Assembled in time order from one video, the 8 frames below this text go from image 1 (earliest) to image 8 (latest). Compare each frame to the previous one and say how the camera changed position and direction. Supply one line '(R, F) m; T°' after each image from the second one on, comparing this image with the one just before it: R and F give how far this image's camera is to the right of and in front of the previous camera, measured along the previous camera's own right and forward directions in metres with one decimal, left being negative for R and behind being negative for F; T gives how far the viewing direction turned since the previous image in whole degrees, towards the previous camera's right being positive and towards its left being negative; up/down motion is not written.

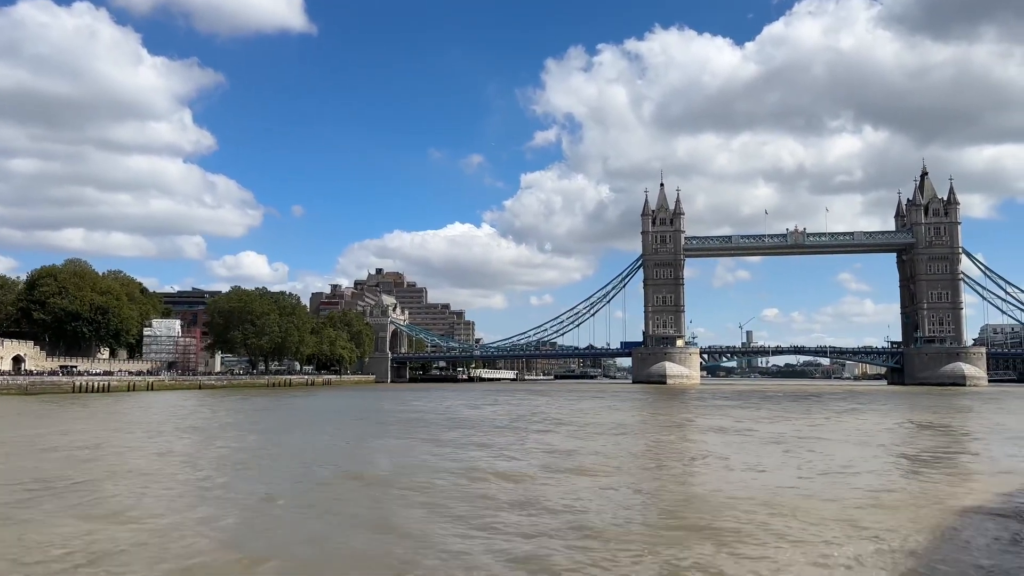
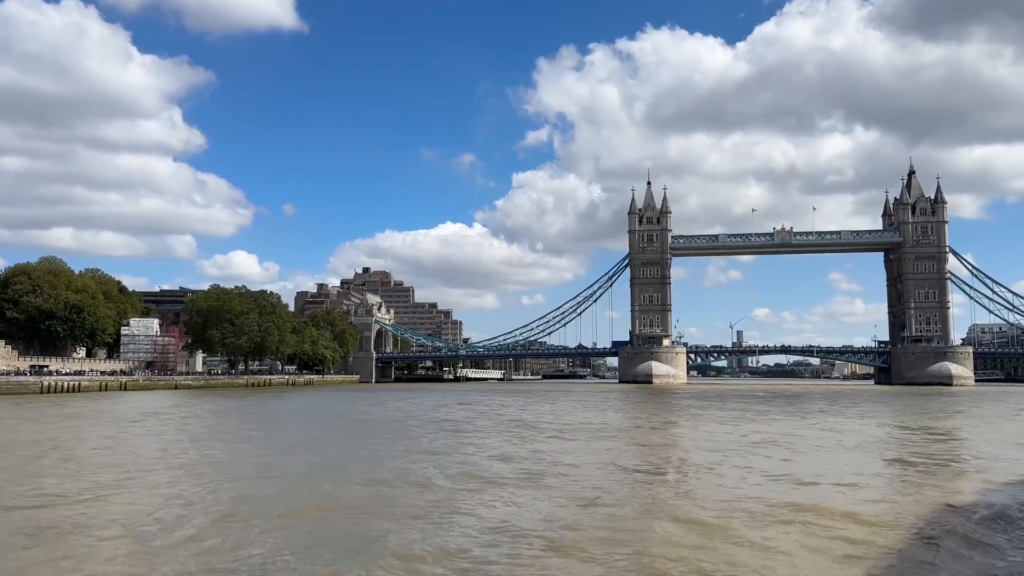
(+0.7, +0.7) m; +1°
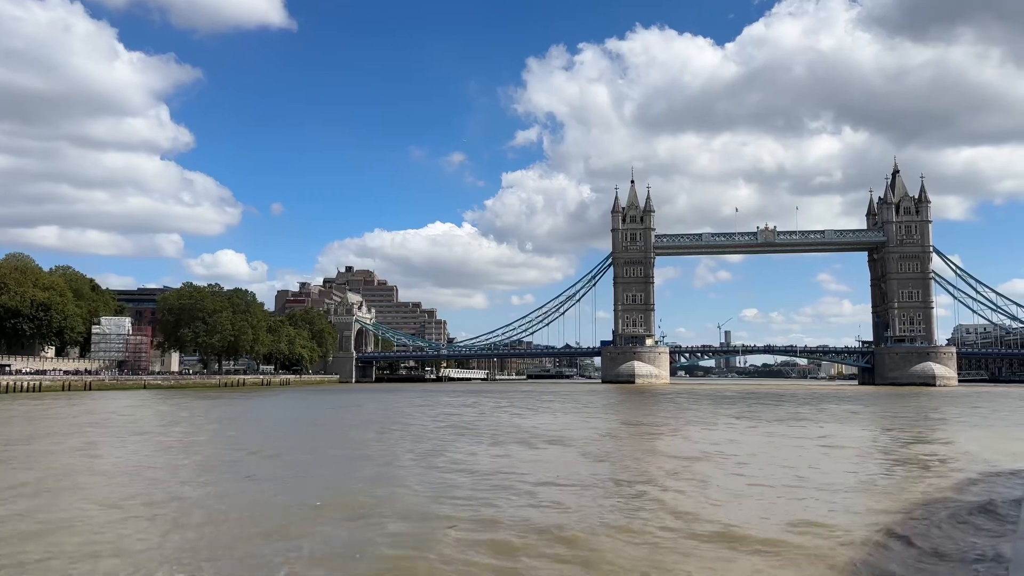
(+0.9, +0.9) m; +1°
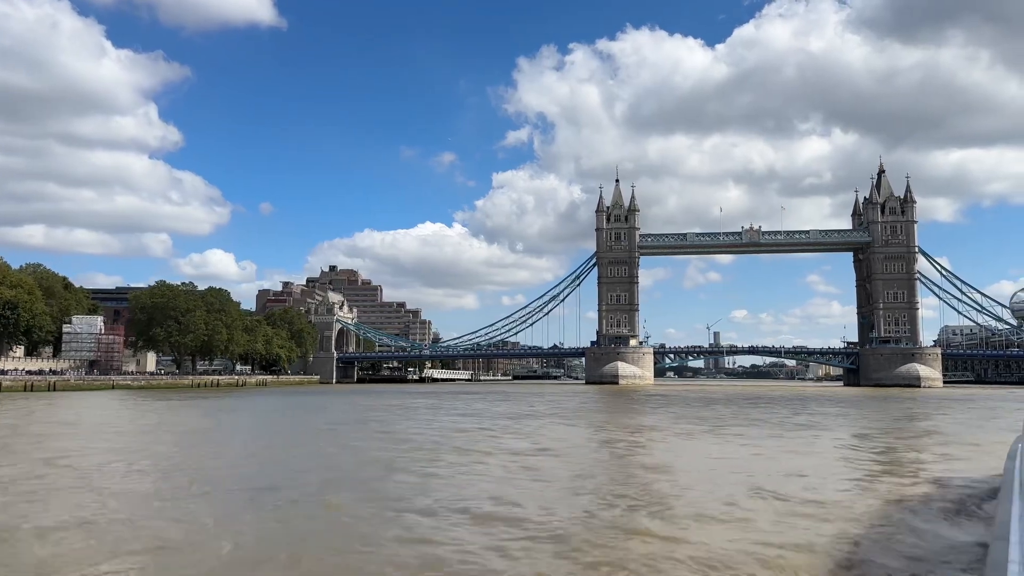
(+0.8, +0.9) m; +1°
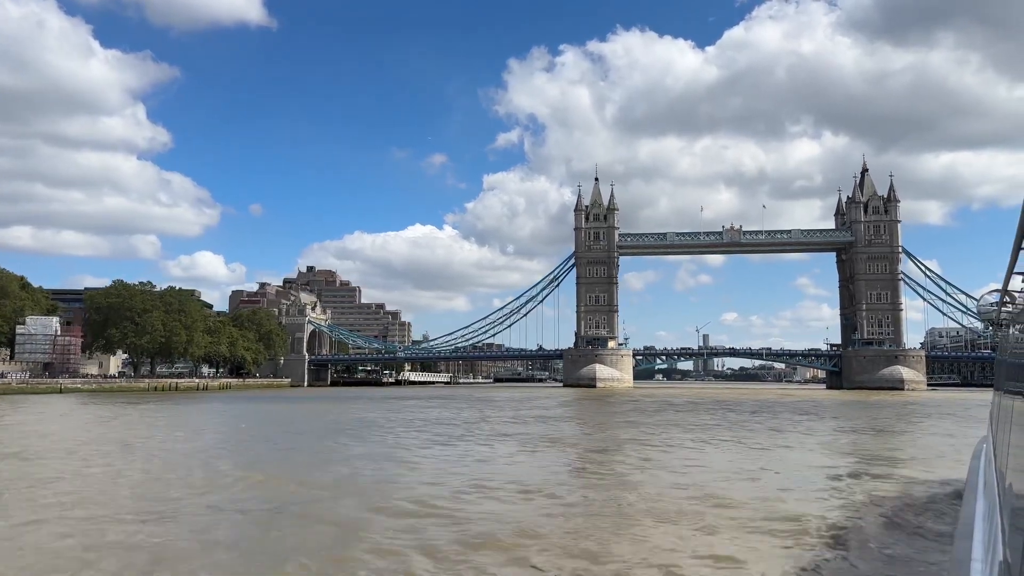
(+1.6, +1.7) m; +1°
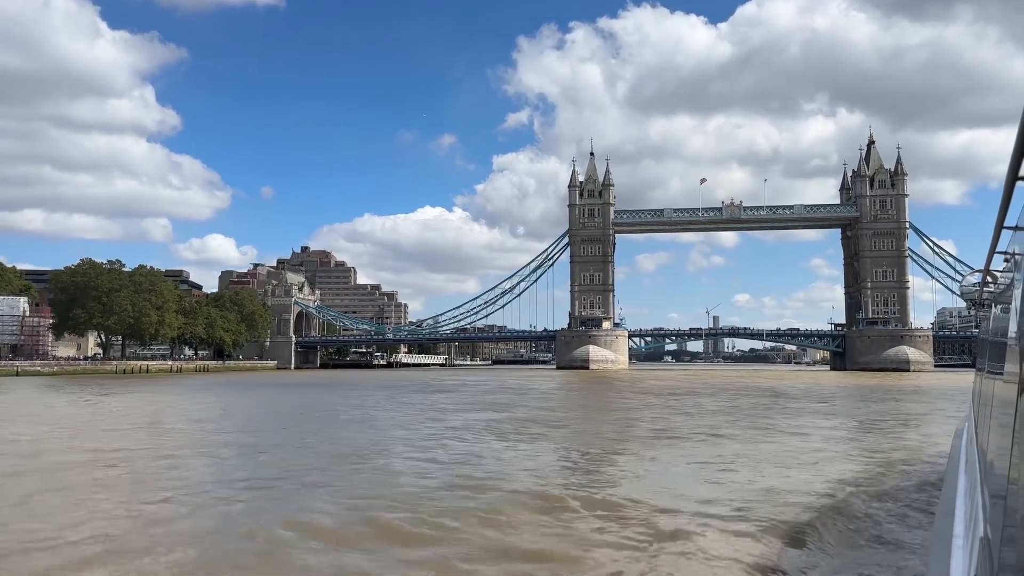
(+2.1, +2.3) m; -1°
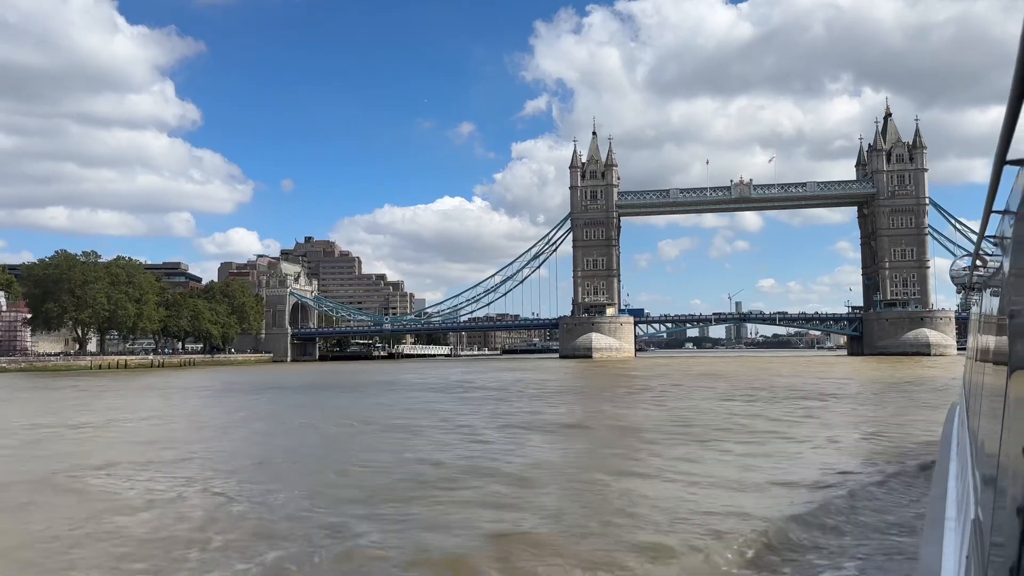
(+2.2, +2.6) m; -2°
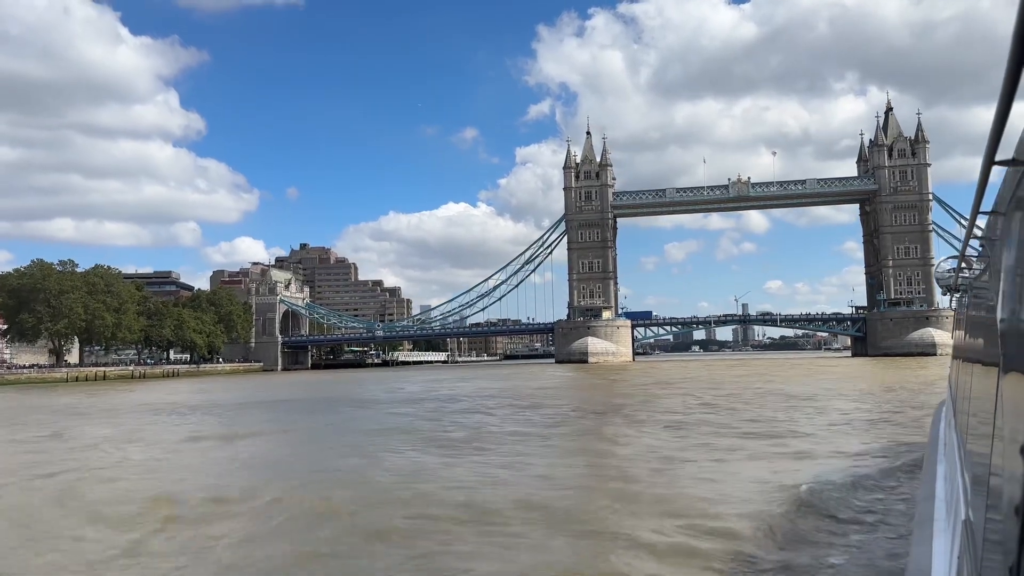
(+1.2, +1.6) m; -1°
